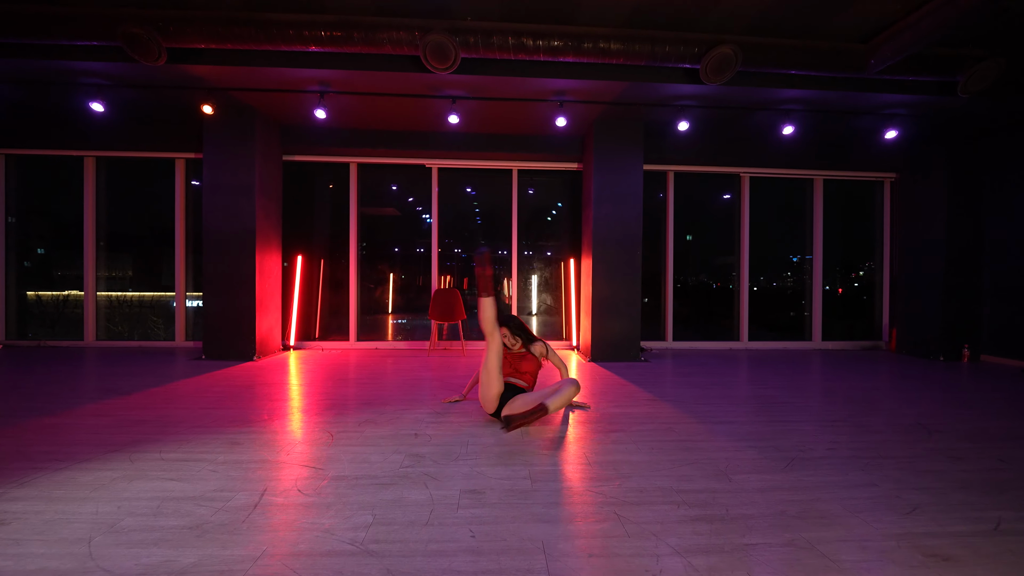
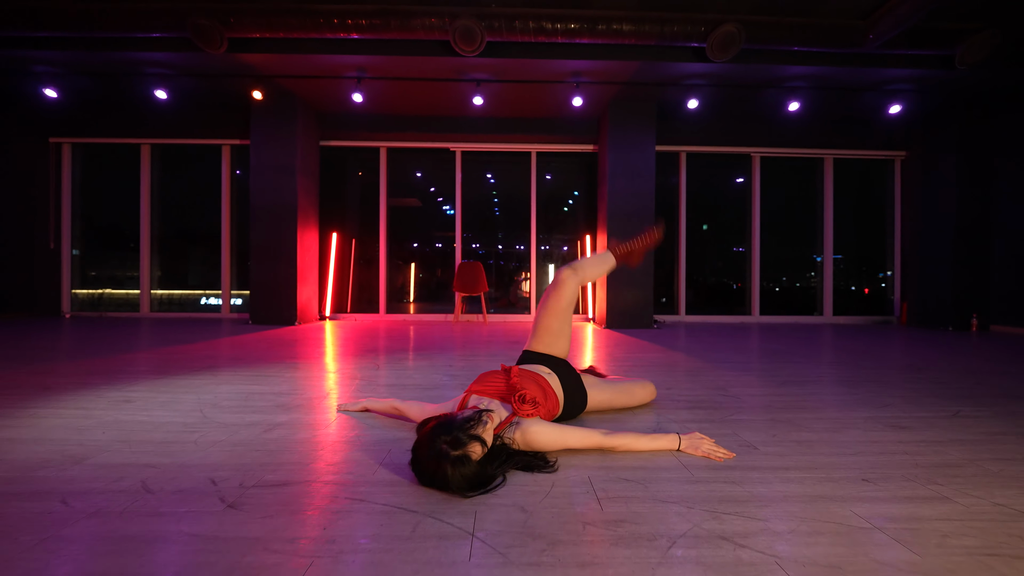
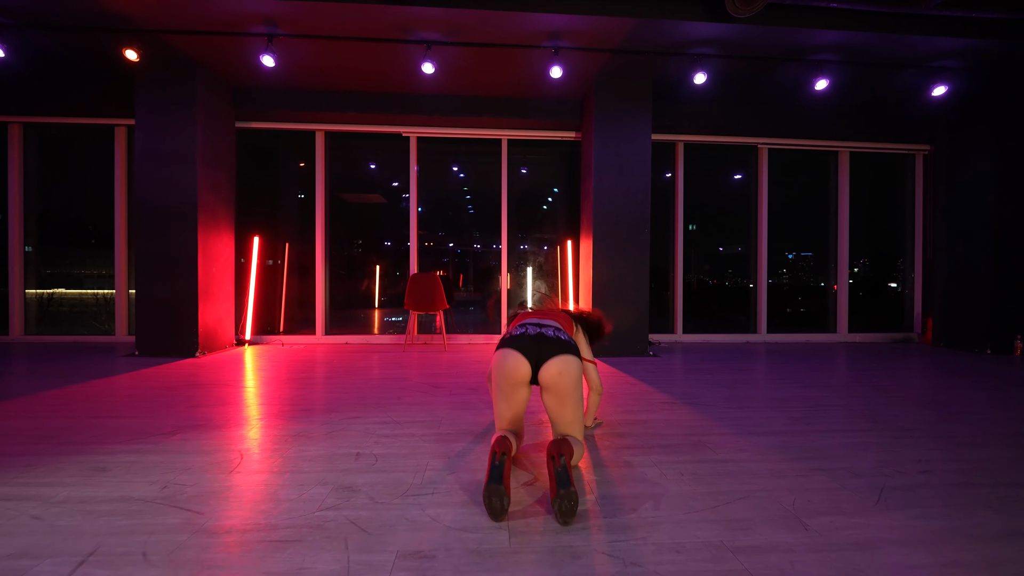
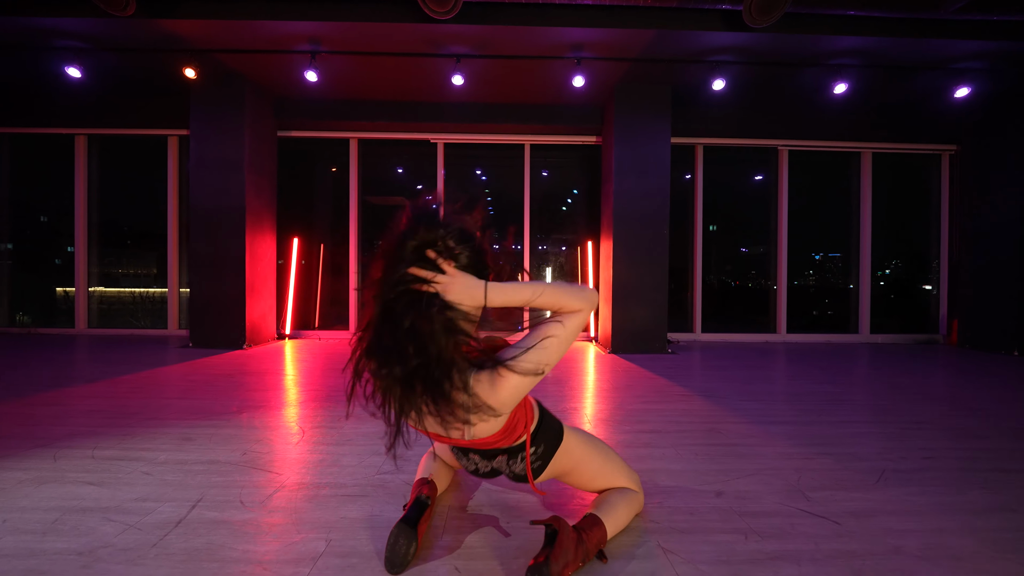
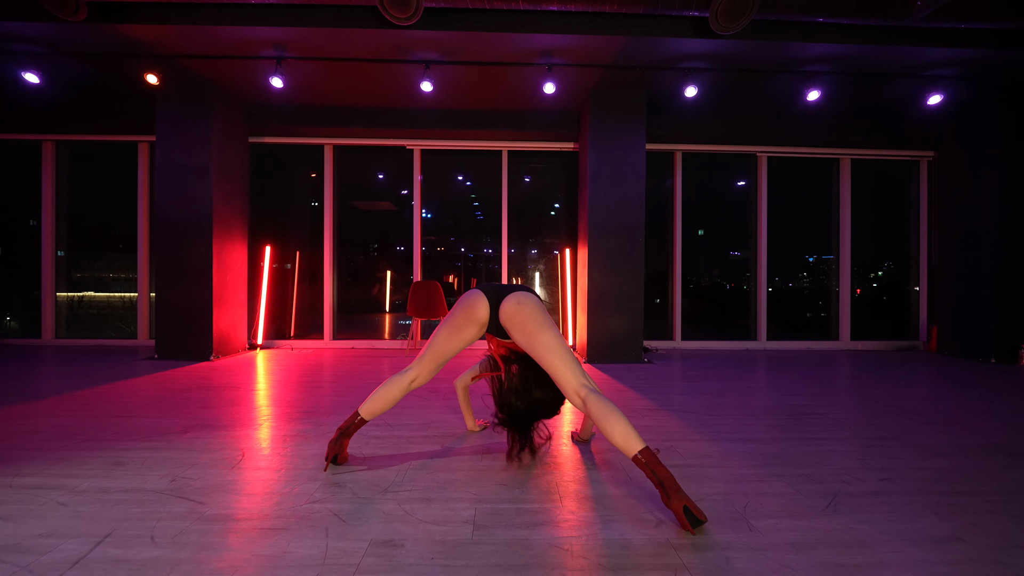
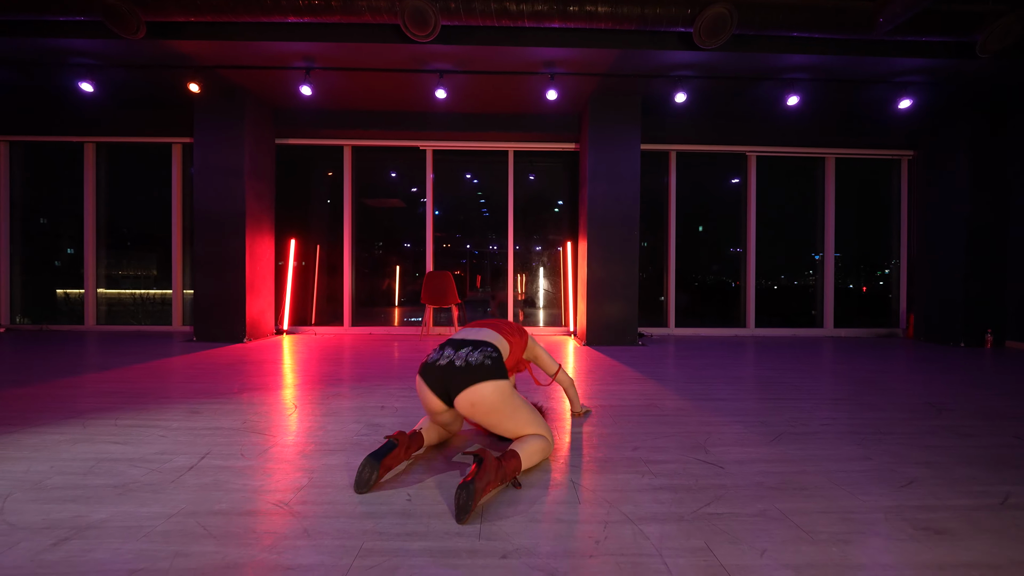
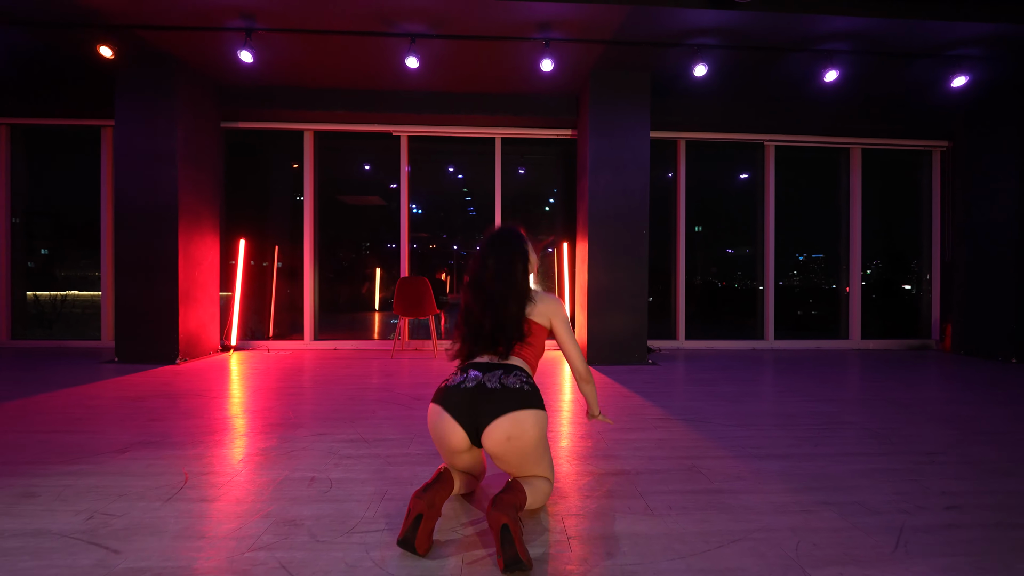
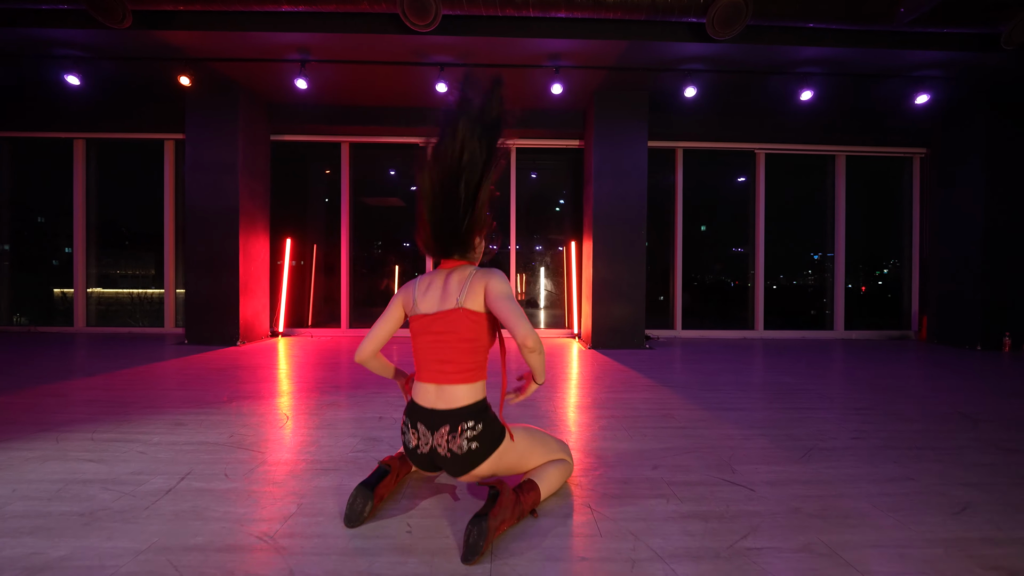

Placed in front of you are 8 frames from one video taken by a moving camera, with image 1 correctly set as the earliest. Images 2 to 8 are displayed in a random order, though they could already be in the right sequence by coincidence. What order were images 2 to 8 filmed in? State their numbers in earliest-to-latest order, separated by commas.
3, 7, 5, 6, 8, 4, 2
